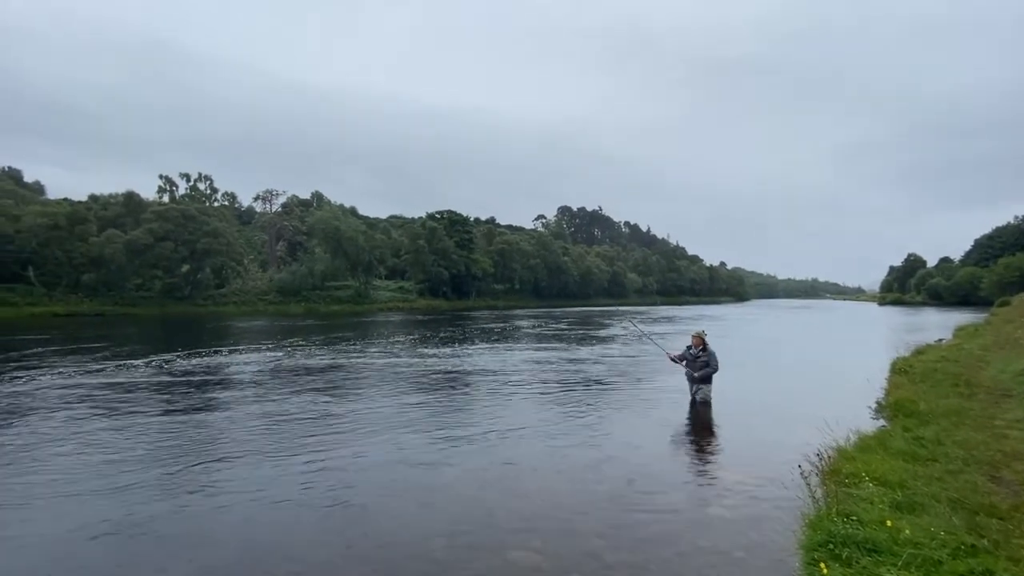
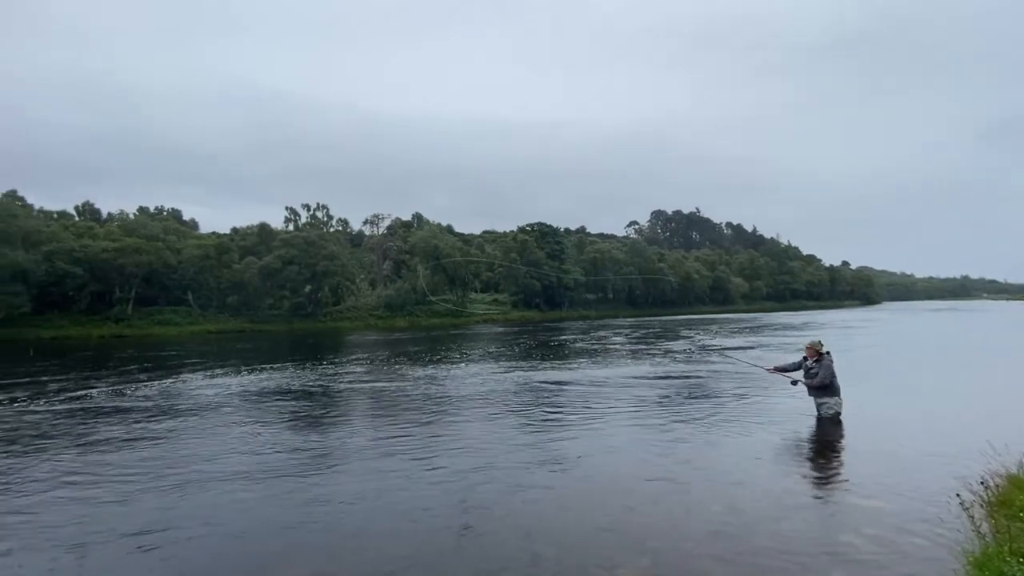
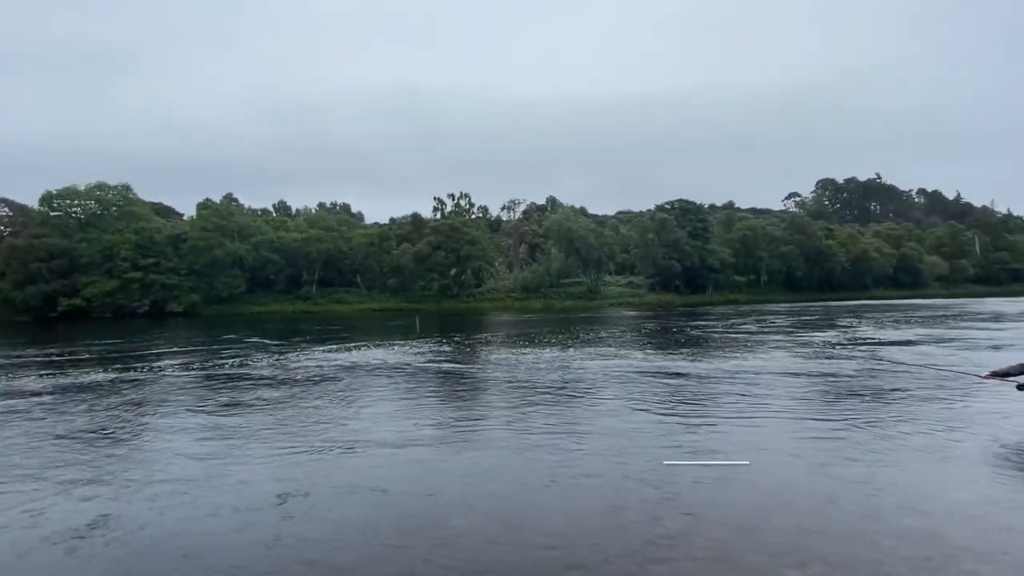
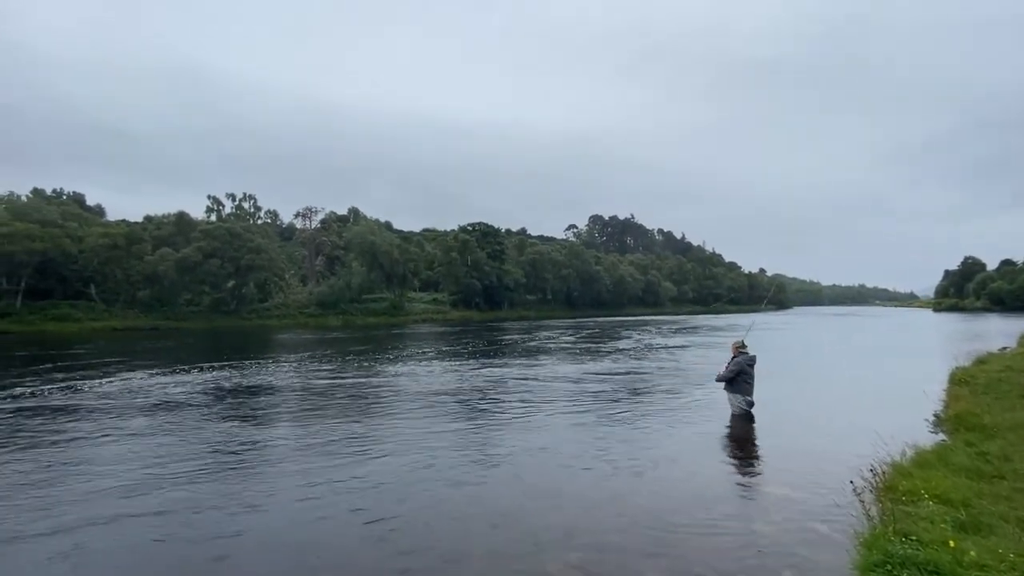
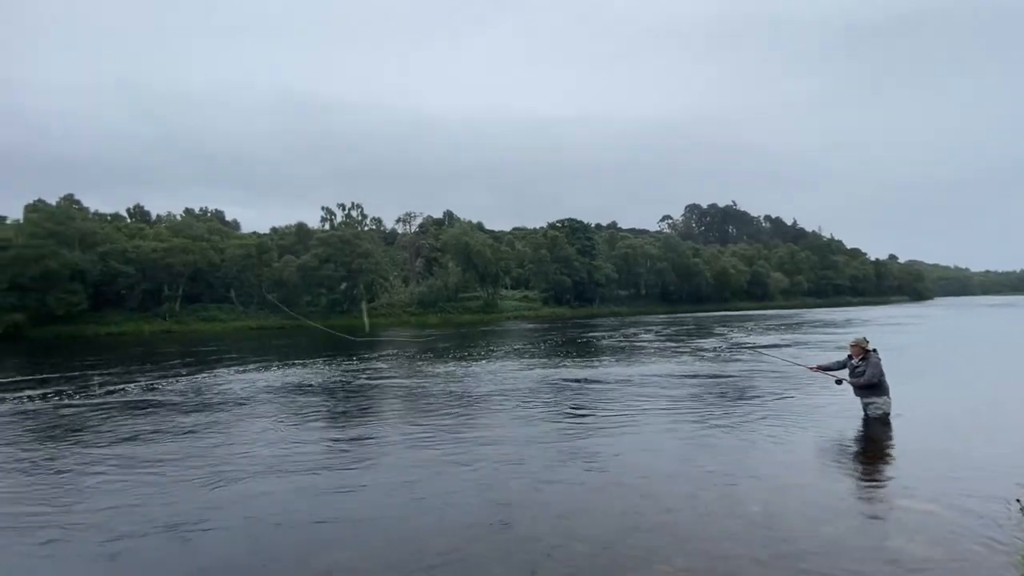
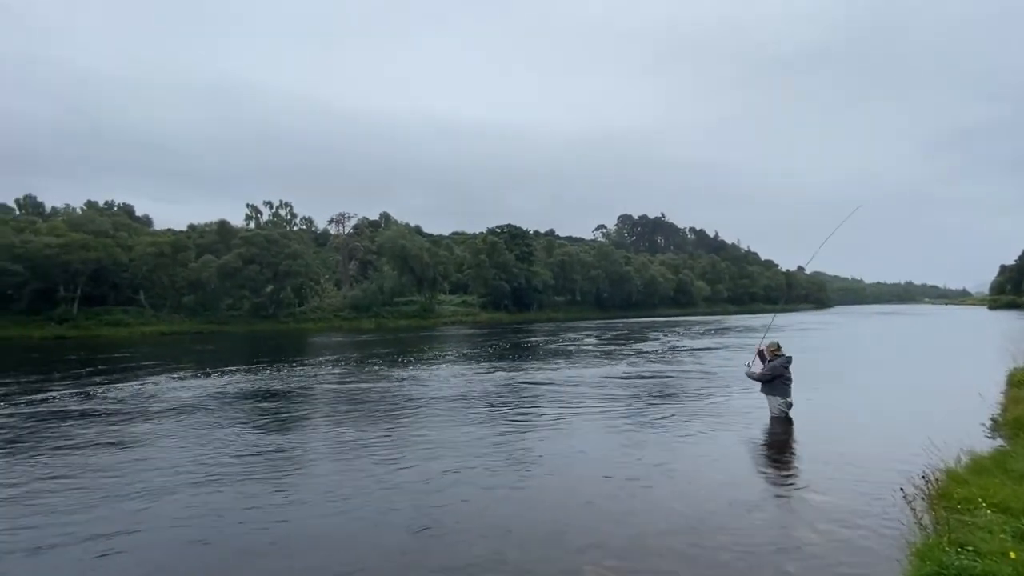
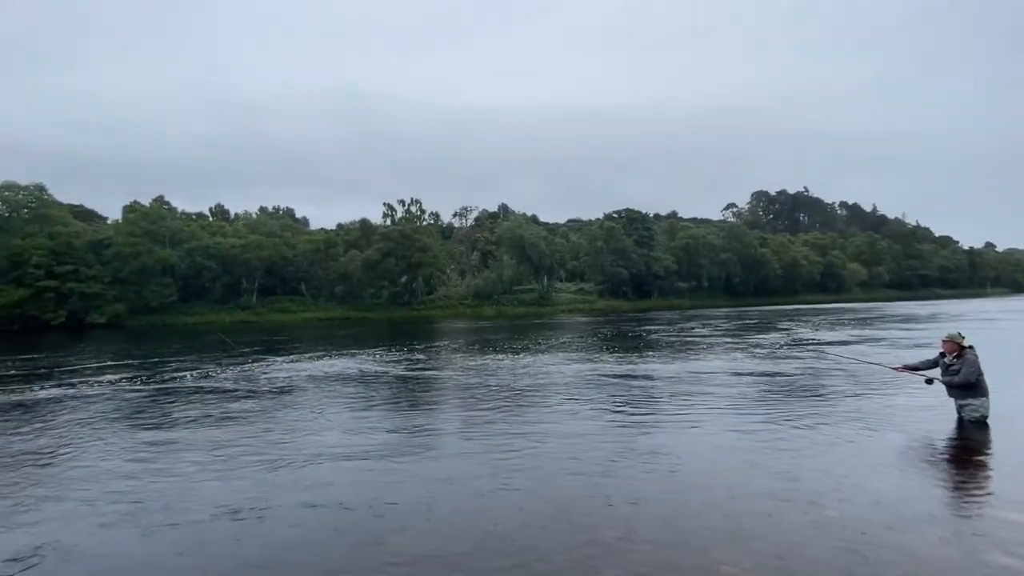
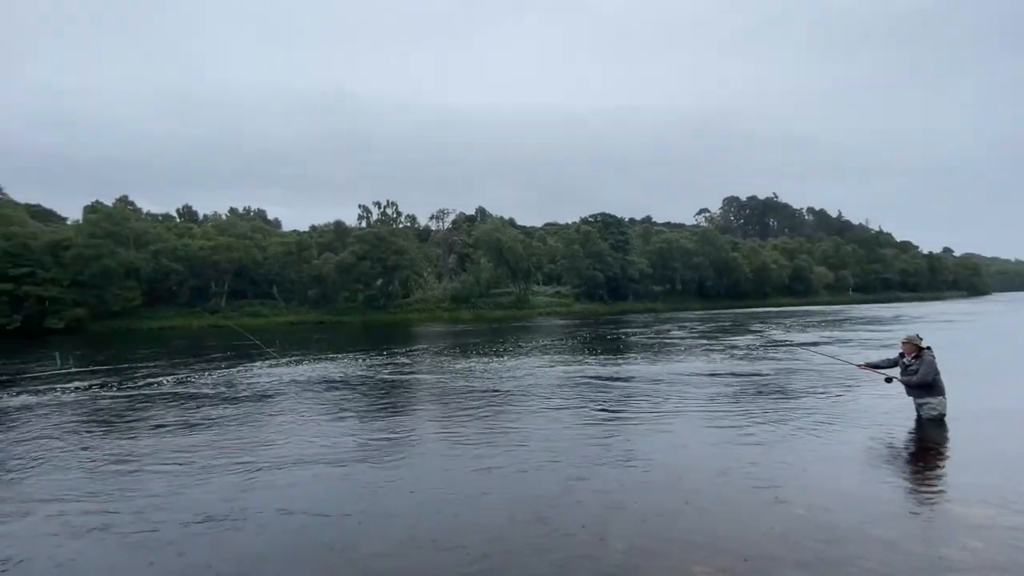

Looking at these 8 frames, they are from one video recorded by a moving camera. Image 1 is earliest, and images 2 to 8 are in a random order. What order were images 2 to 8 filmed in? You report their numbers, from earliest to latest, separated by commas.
4, 6, 2, 5, 8, 7, 3
